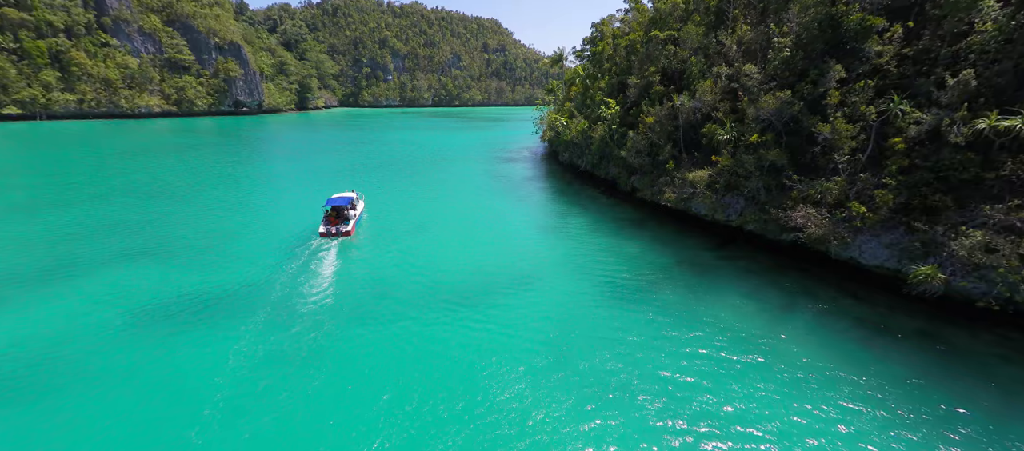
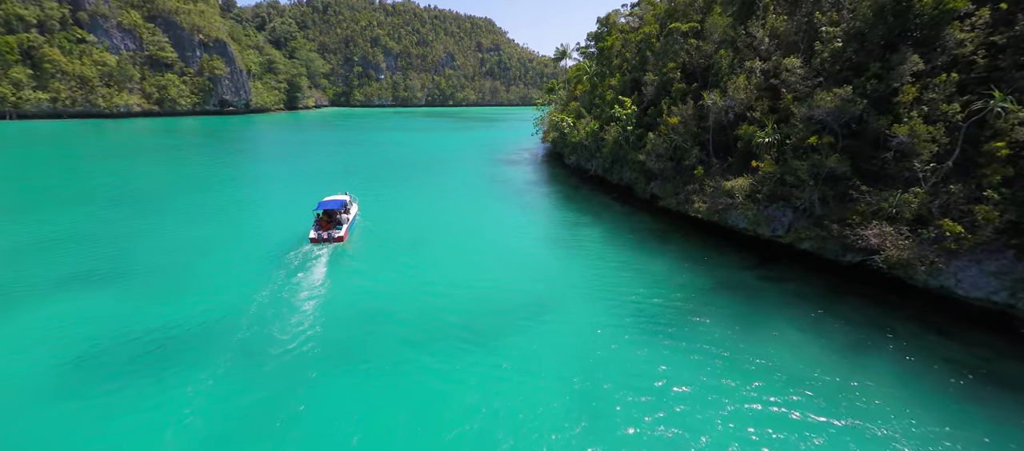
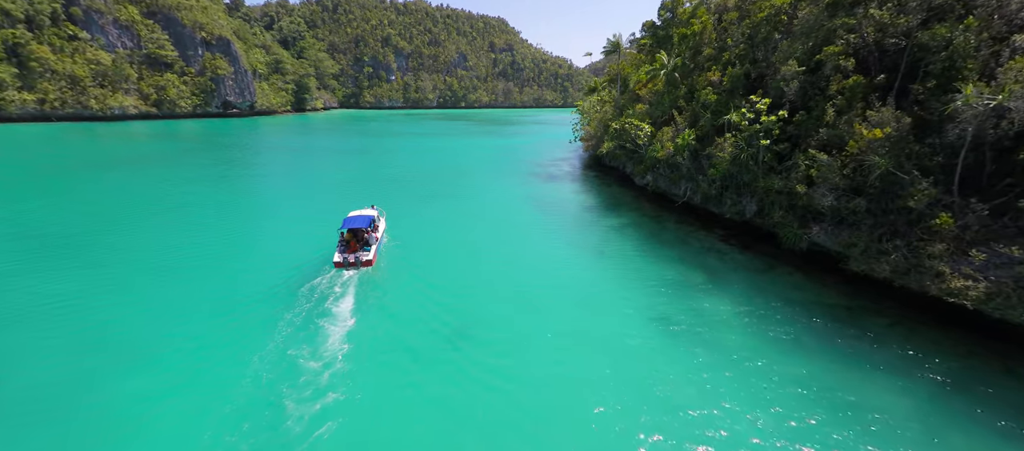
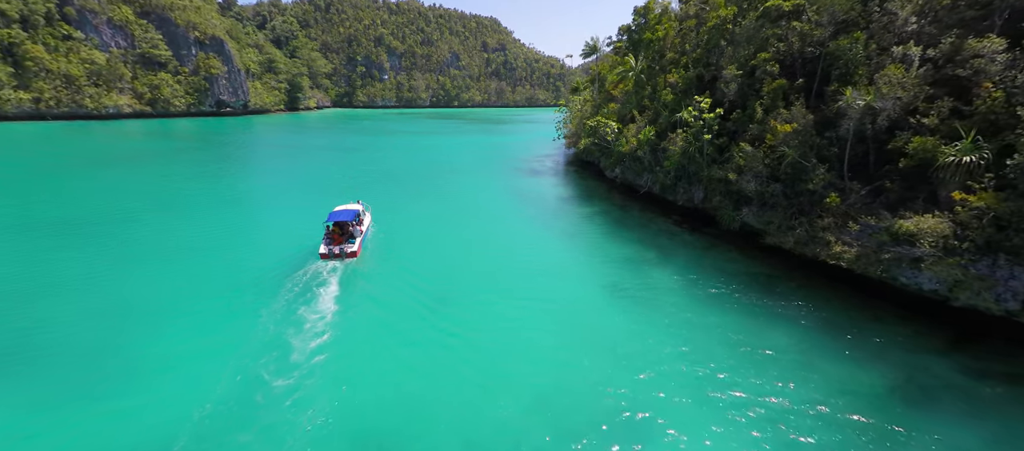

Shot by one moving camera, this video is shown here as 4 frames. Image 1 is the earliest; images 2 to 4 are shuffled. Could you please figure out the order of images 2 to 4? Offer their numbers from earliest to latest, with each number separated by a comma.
2, 4, 3
